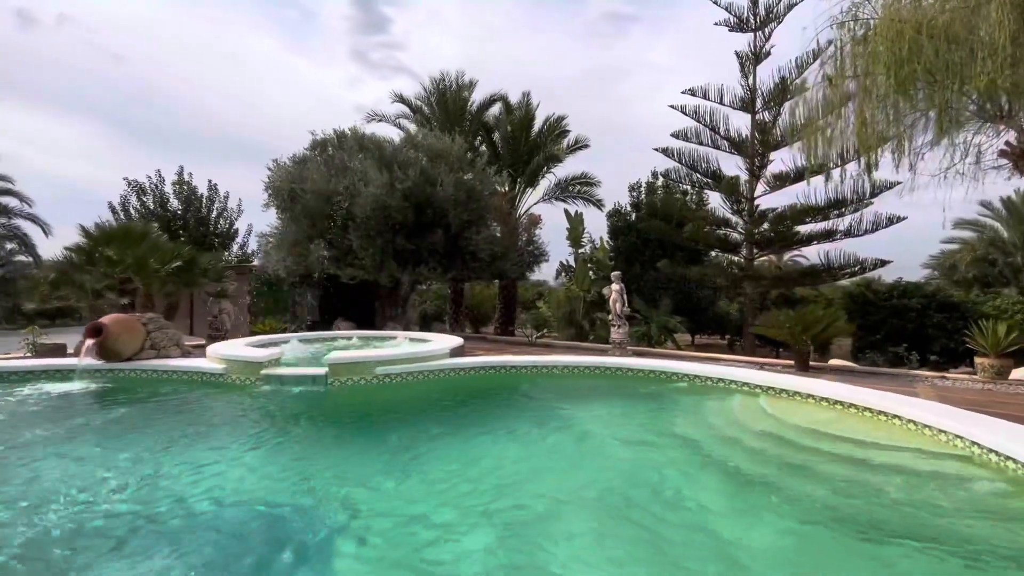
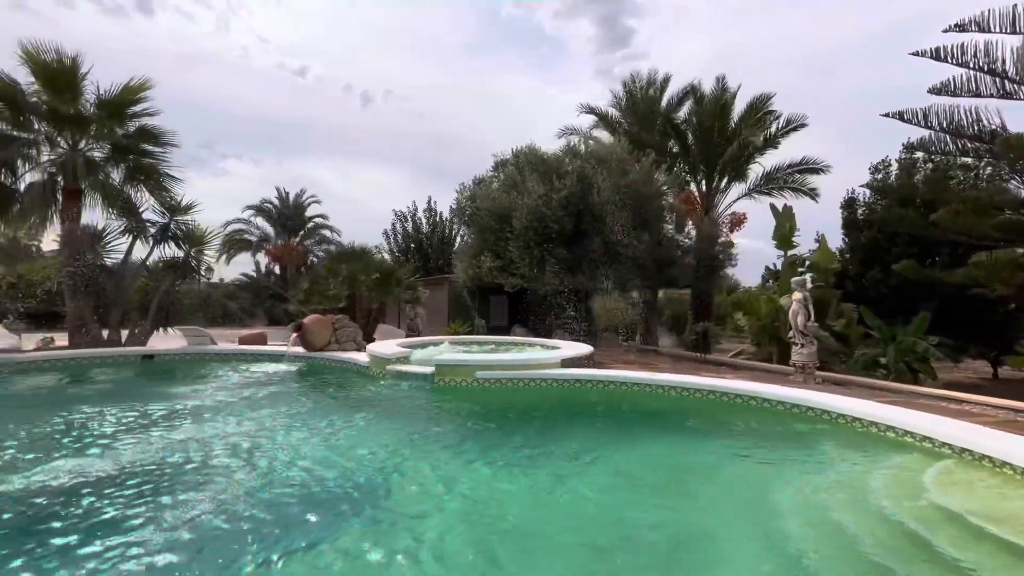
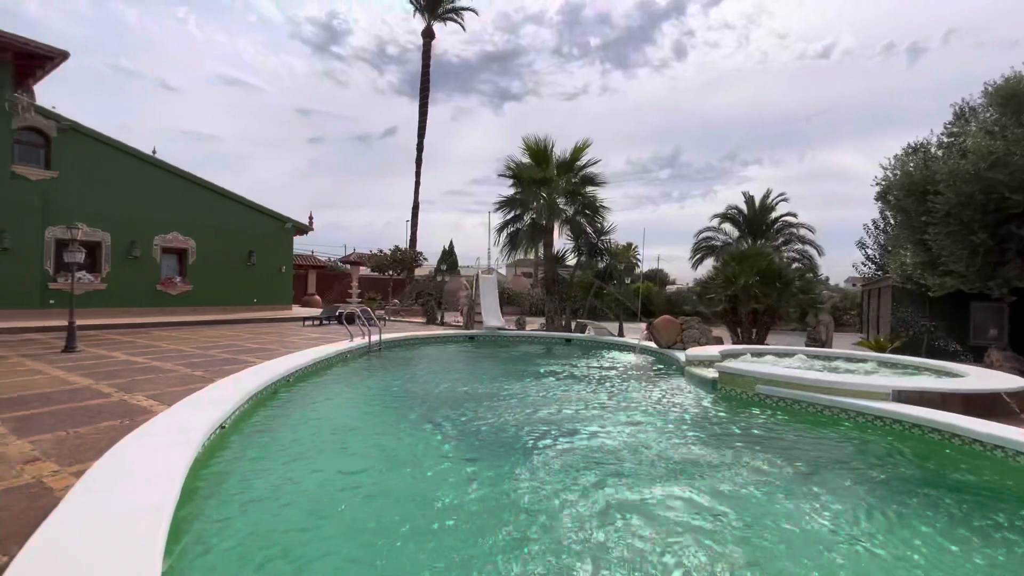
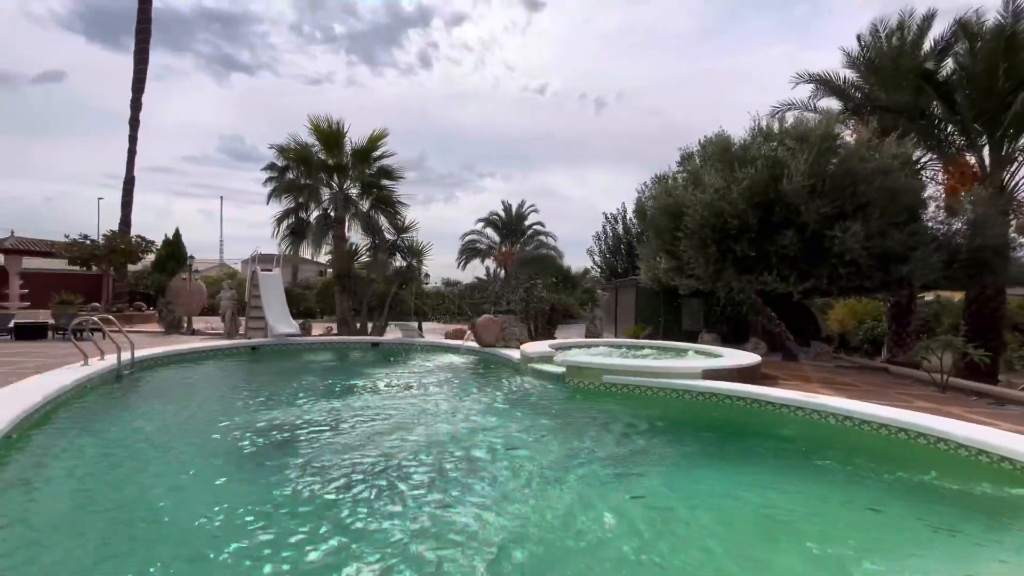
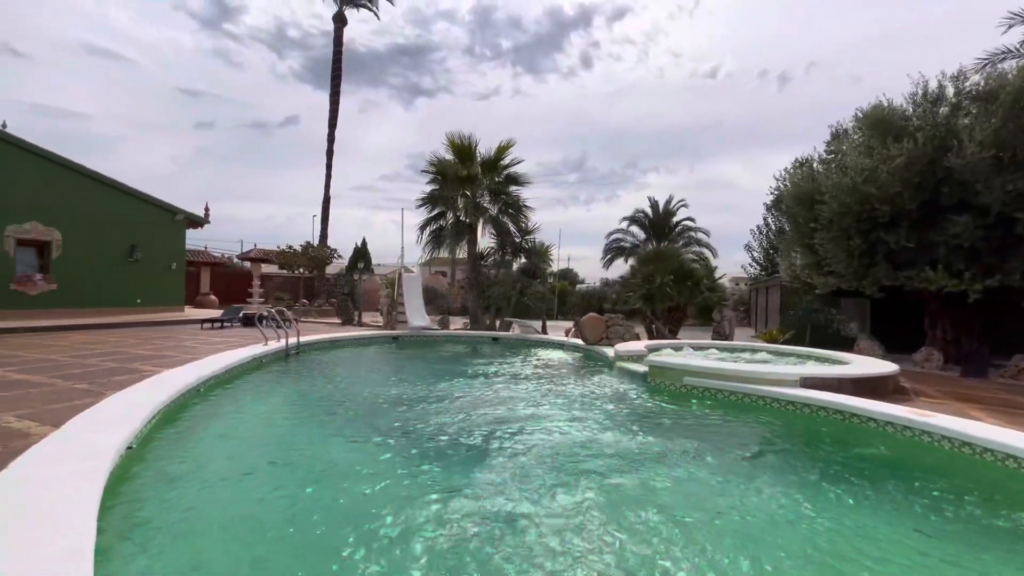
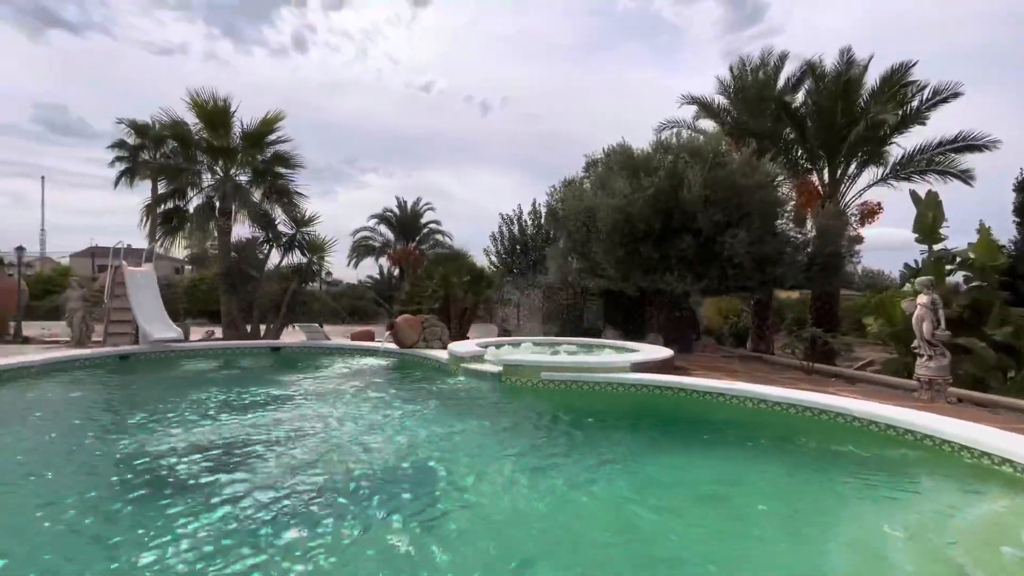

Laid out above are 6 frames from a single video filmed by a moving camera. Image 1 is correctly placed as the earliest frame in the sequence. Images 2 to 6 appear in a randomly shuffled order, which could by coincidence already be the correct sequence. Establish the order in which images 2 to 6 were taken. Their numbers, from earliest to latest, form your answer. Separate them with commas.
2, 6, 4, 5, 3
